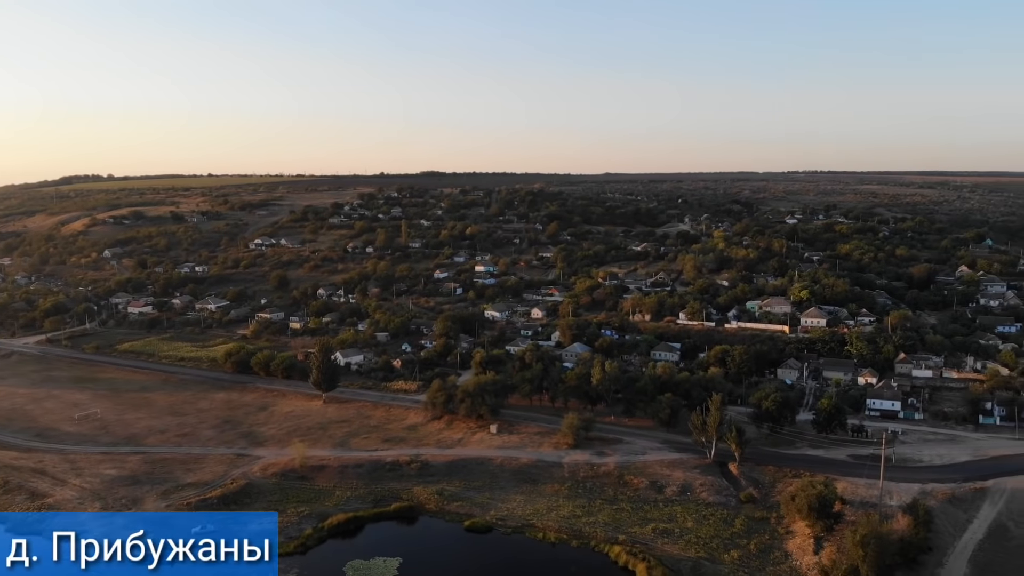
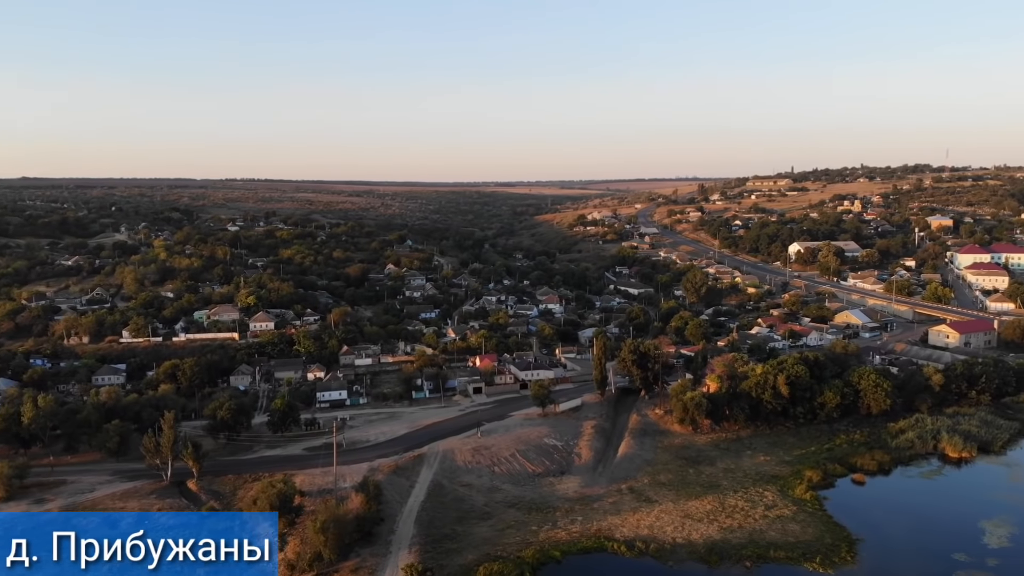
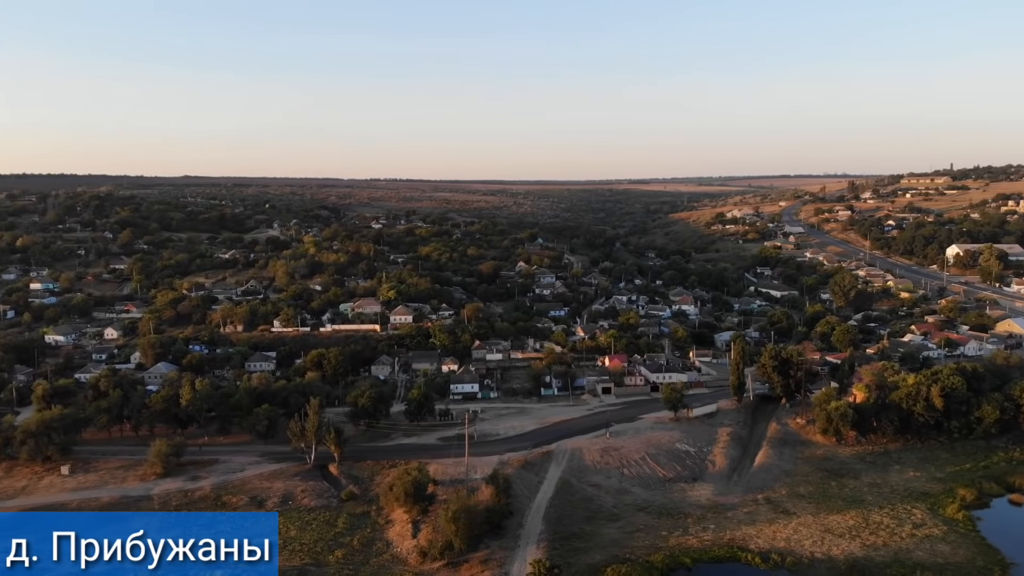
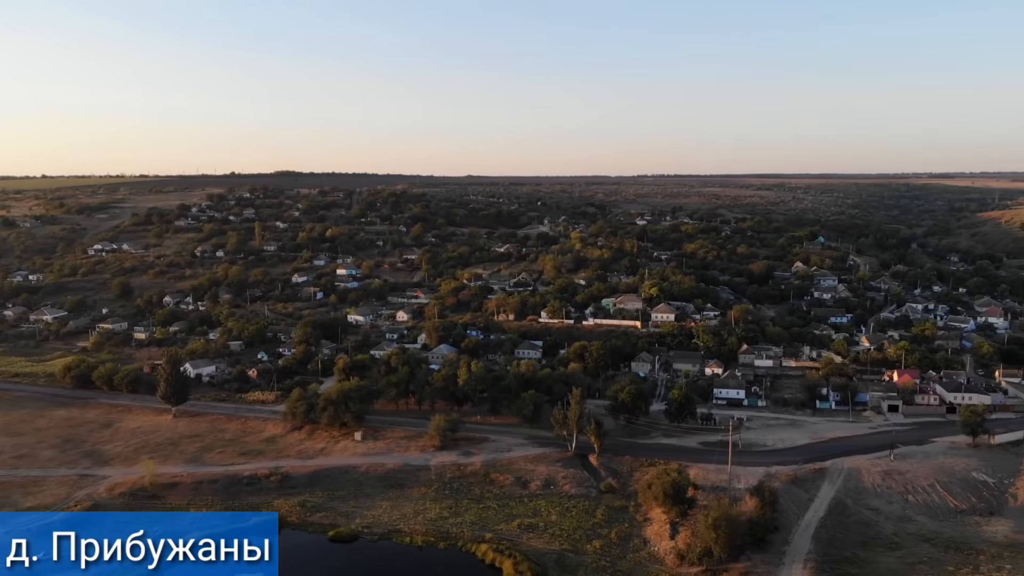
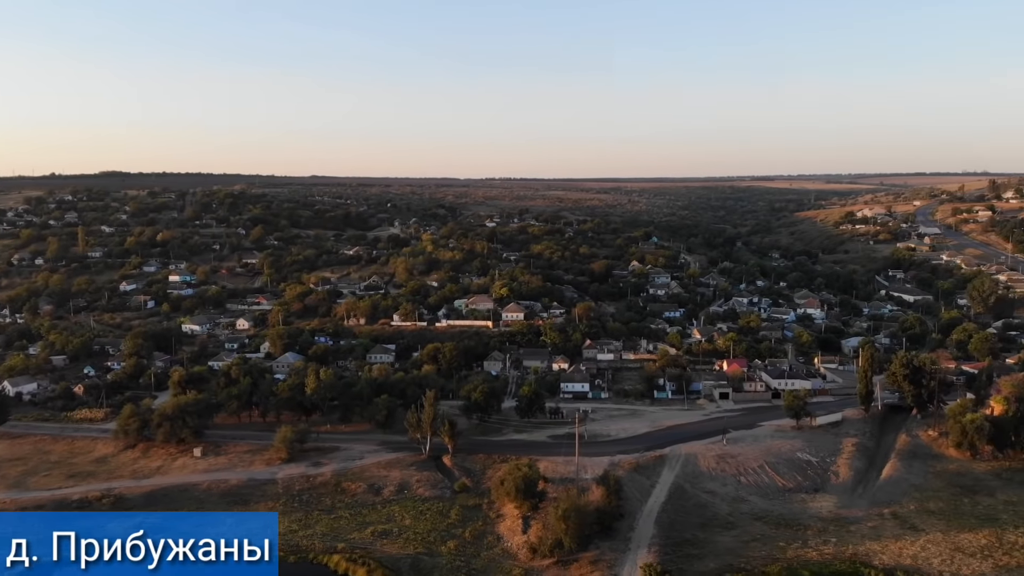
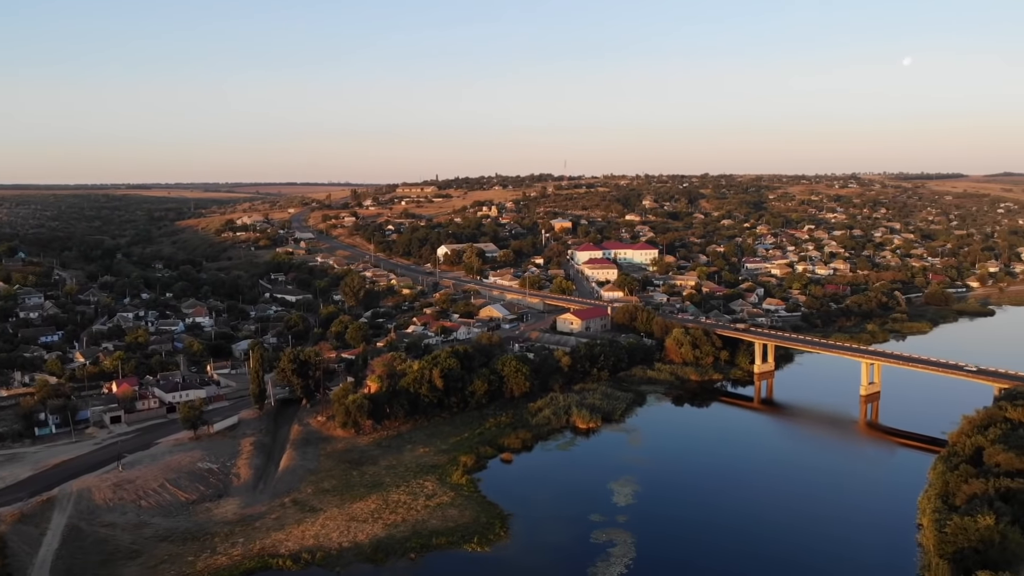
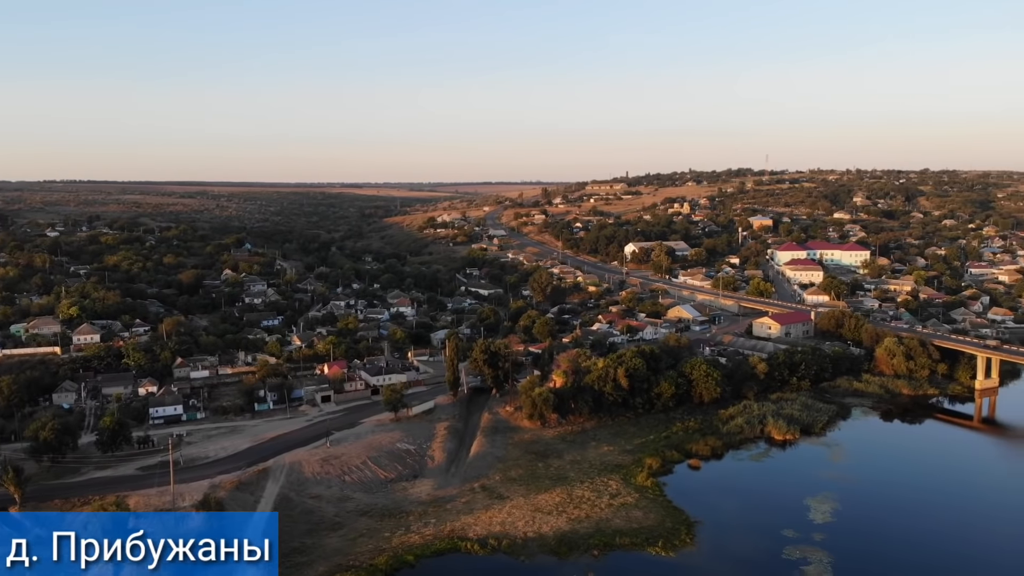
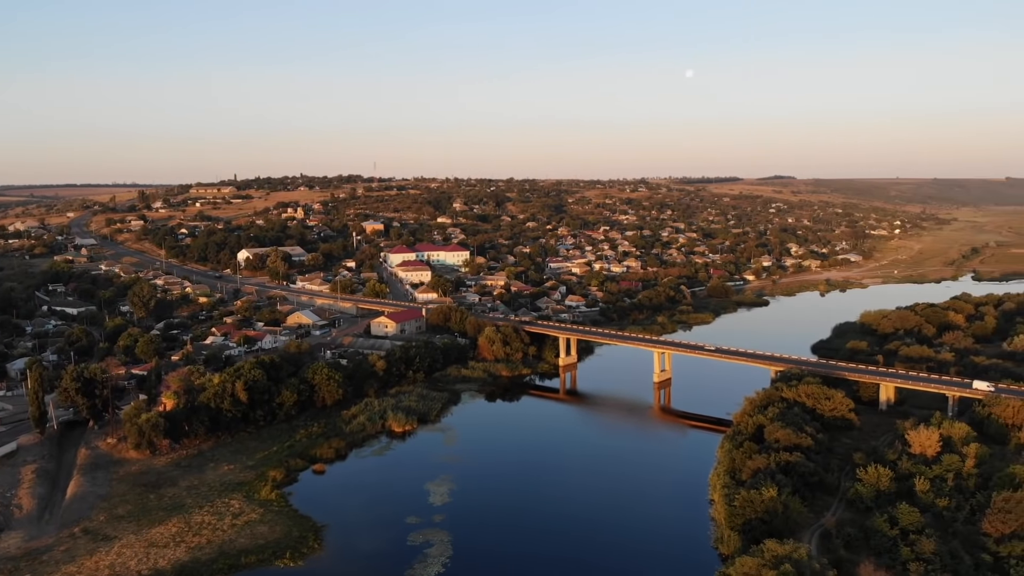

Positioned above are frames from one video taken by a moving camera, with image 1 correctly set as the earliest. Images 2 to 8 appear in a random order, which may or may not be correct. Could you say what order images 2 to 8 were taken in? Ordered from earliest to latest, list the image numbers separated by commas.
4, 5, 3, 2, 7, 6, 8
